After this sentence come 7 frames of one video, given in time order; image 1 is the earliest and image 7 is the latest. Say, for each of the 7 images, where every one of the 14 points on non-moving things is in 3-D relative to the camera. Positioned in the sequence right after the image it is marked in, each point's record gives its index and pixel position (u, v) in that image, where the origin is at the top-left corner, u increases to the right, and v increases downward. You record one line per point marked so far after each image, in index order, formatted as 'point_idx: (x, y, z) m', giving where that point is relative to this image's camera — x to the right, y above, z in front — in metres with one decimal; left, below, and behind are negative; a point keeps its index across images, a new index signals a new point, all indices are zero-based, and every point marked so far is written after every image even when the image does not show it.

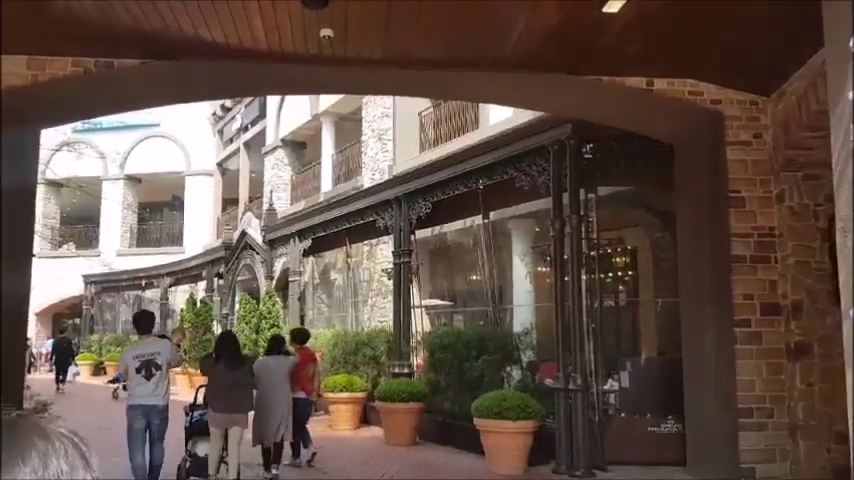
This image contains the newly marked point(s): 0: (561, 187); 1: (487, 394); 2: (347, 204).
0: (+1.3, +0.5, +7.9) m
1: (+0.6, -1.6, +7.9) m
2: (-1.3, +0.6, +12.3) m
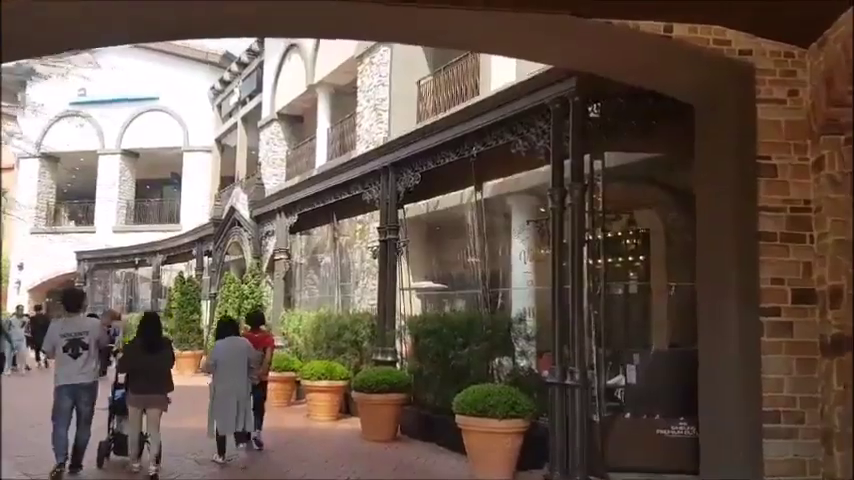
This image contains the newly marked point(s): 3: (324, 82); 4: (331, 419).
0: (+1.2, +0.8, +6.9) m
1: (+0.4, -1.3, +7.0) m
2: (-1.4, +0.9, +11.3) m
3: (-2.3, +3.6, +17.6) m
4: (-1.2, -2.3, +10.0) m
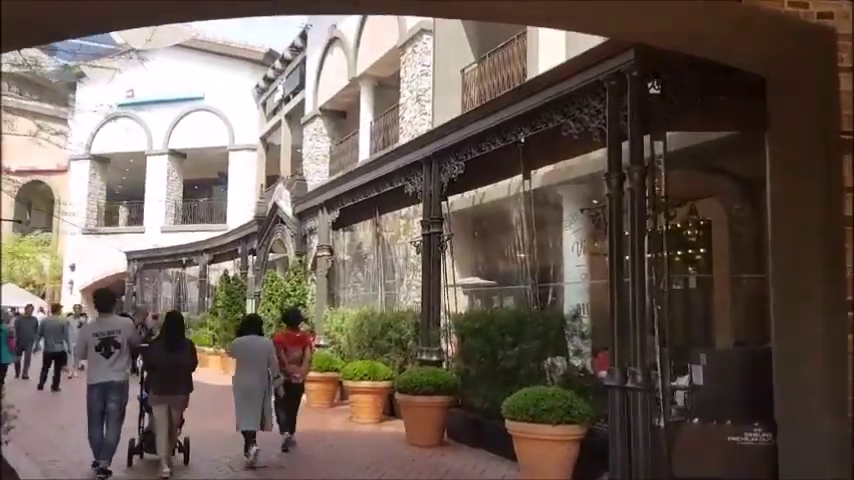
0: (+1.5, +0.9, +6.3) m
1: (+0.8, -1.2, +6.4) m
2: (-0.7, +1.0, +10.8) m
3: (-1.3, +3.6, +17.2) m
4: (-0.6, -2.2, +9.6) m
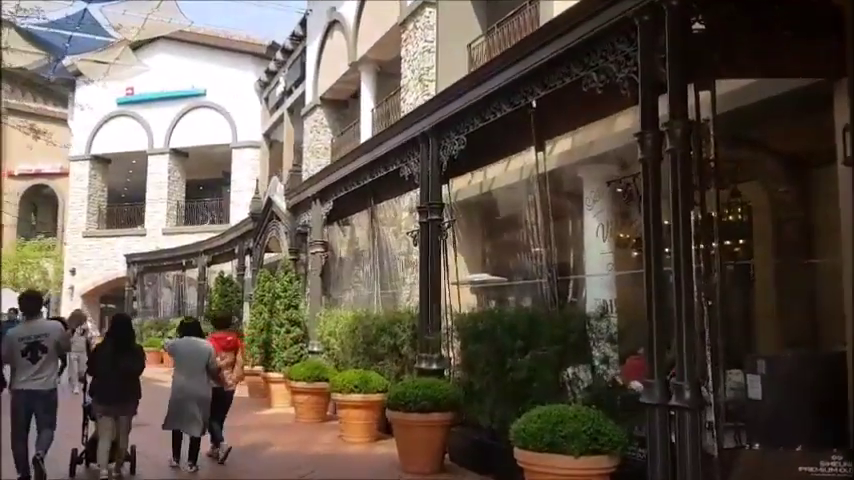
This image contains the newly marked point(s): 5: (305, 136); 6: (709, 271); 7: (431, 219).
0: (+1.4, +1.0, +5.0) m
1: (+0.7, -1.1, +5.1) m
2: (-0.7, +1.1, +9.6) m
3: (-1.2, +3.7, +15.9) m
4: (-0.6, -2.1, +8.3) m
5: (-3.0, +2.5, +19.0) m
6: (+2.1, -0.2, +5.8) m
7: (0.0, +0.2, +8.0) m
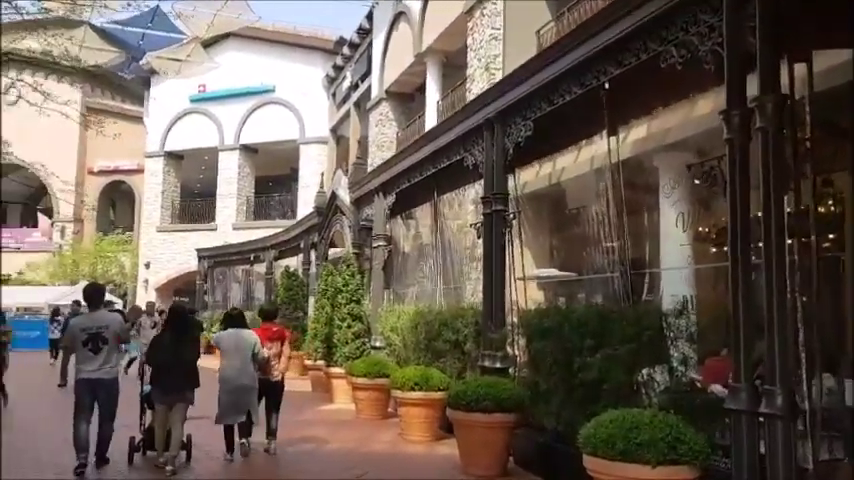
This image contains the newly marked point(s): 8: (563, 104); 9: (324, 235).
0: (+1.8, +1.1, +4.5) m
1: (+1.1, -1.0, +4.7) m
2: (+0.1, +1.2, +9.3) m
3: (+0.1, +3.8, +15.6) m
4: (0.0, -2.0, +8.0) m
5: (-1.4, +2.7, +18.8) m
6: (+2.5, -0.2, +5.3) m
7: (+0.7, +0.3, +7.6) m
8: (+1.1, +1.1, +6.6) m
9: (-2.1, +0.1, +15.7) m
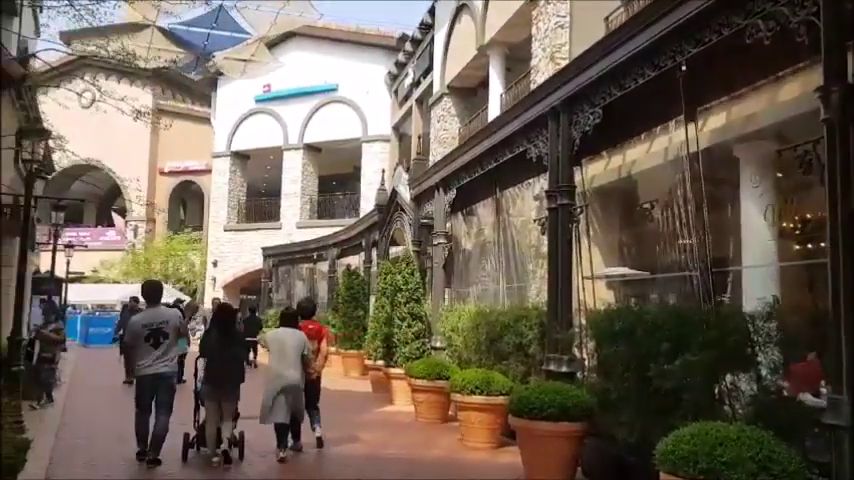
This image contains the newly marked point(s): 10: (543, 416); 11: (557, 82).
0: (+2.1, +1.1, +4.0) m
1: (+1.4, -1.0, +4.3) m
2: (+0.8, +1.2, +8.9) m
3: (+1.4, +3.9, +15.2) m
4: (+0.6, -2.0, +7.6) m
5: (+0.1, +2.7, +18.5) m
6: (+2.9, -0.1, +4.7) m
7: (+1.2, +0.3, +7.2) m
8: (+1.6, +1.2, +6.1) m
9: (-0.8, +0.1, +15.5) m
10: (+0.9, -1.3, +6.0) m
11: (+1.2, +1.4, +7.1) m
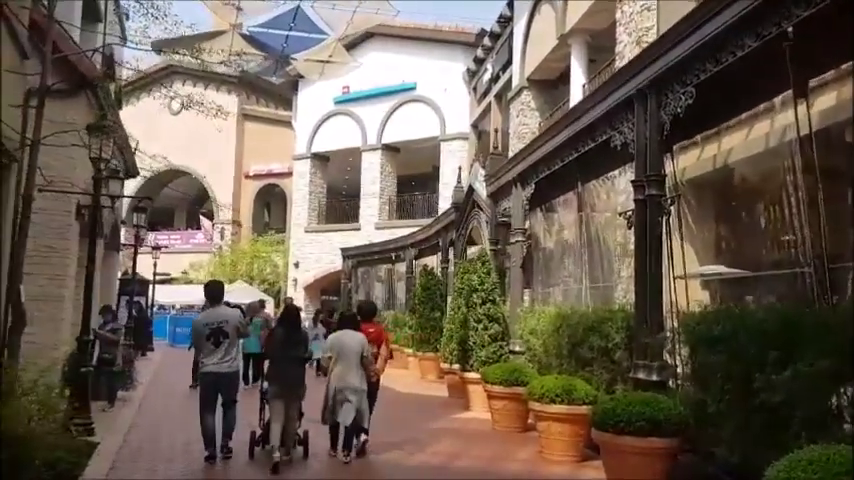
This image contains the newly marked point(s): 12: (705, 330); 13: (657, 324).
0: (+2.4, +1.1, +3.3) m
1: (+1.7, -1.0, +3.6) m
2: (+1.6, +1.2, +8.3) m
3: (+2.8, +3.9, +14.5) m
4: (+1.3, -2.0, +7.1) m
5: (+1.9, +2.7, +18.0) m
6: (+3.2, -0.1, +3.9) m
7: (+1.9, +0.4, +6.6) m
8: (+2.1, +1.2, +5.5) m
9: (+0.7, +0.2, +15.0) m
10: (+1.4, -1.3, +5.4) m
11: (+1.8, +1.5, +6.5) m
12: (+1.9, -0.6, +5.4) m
13: (+1.9, -0.7, +6.5) m
